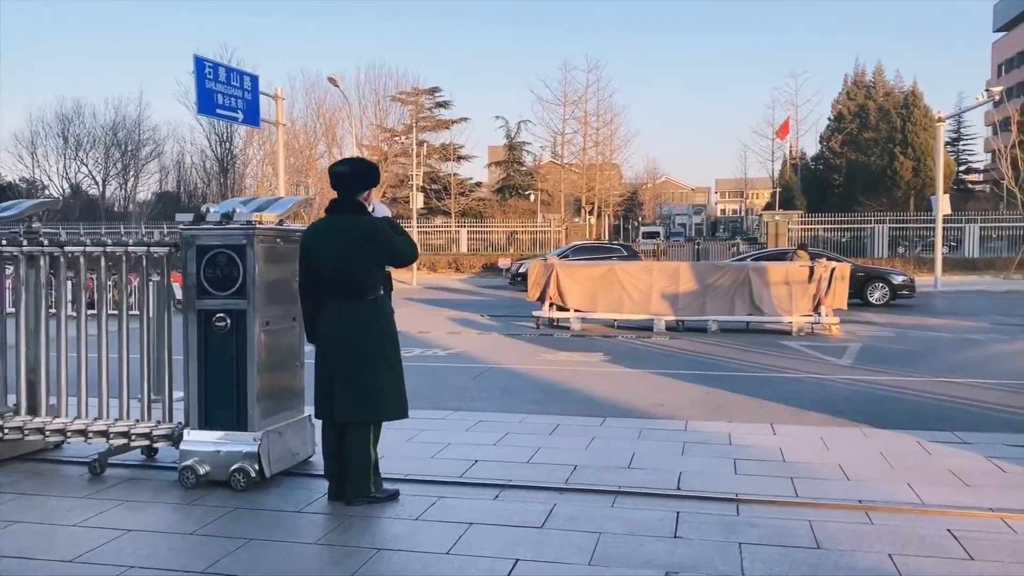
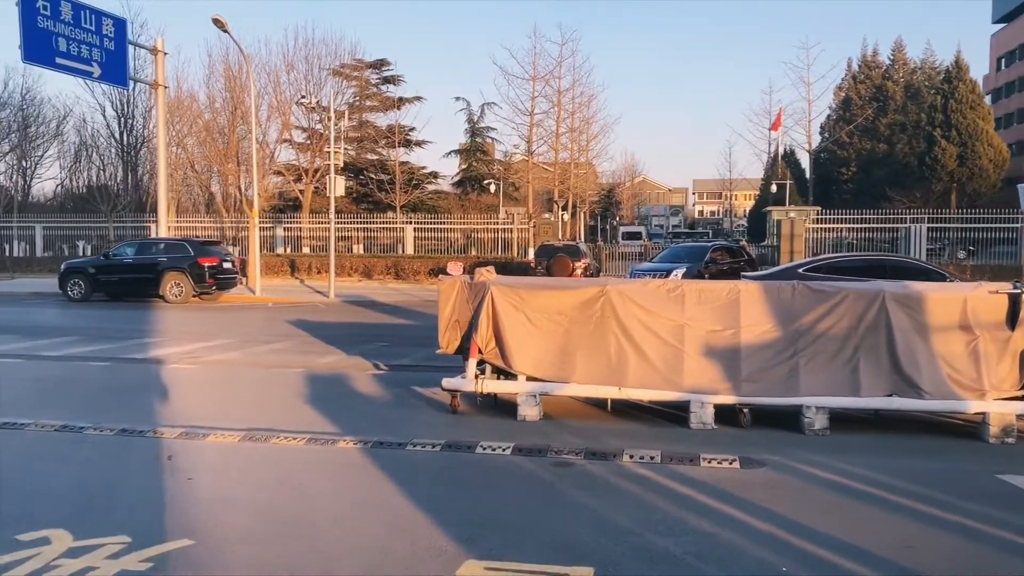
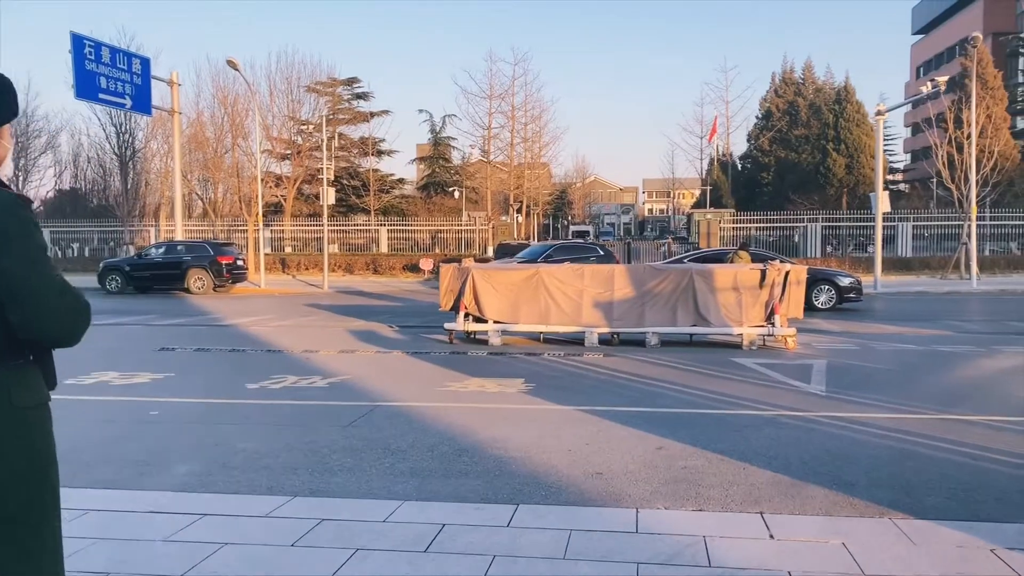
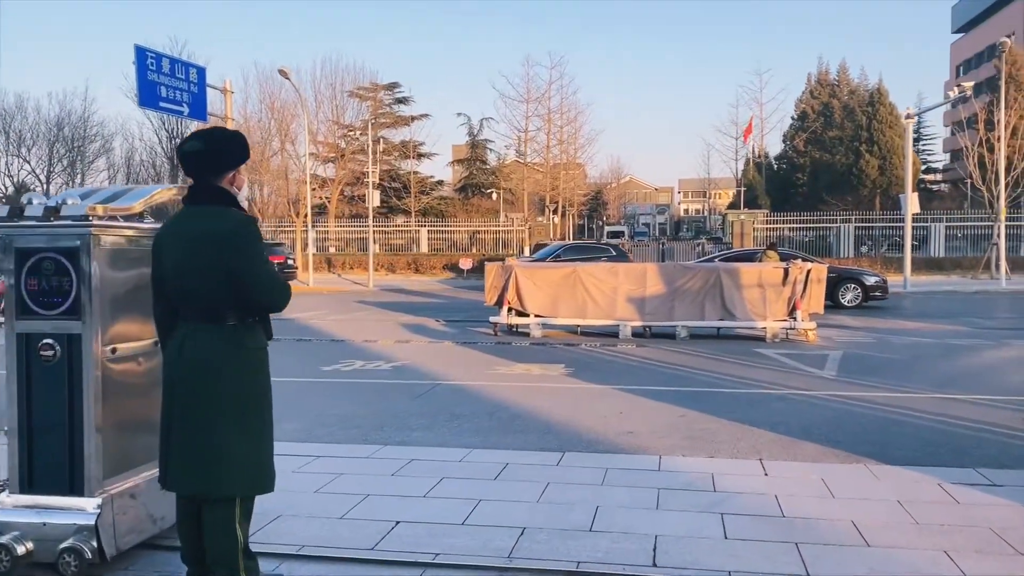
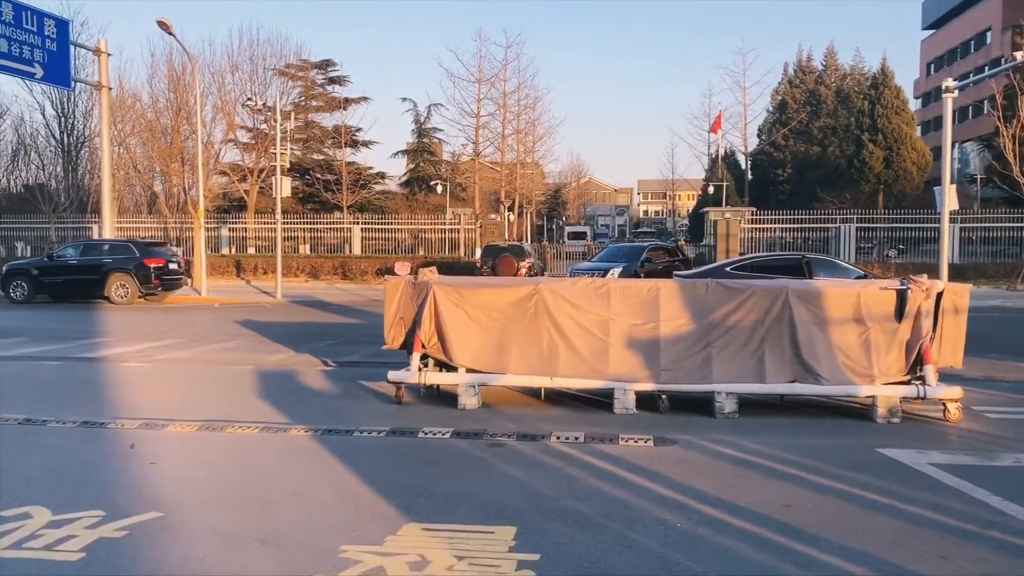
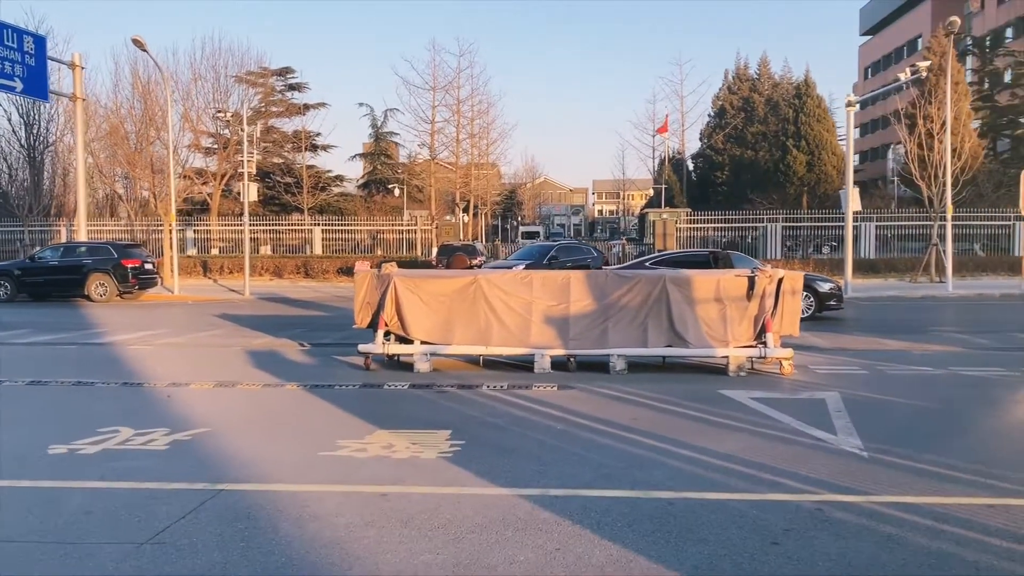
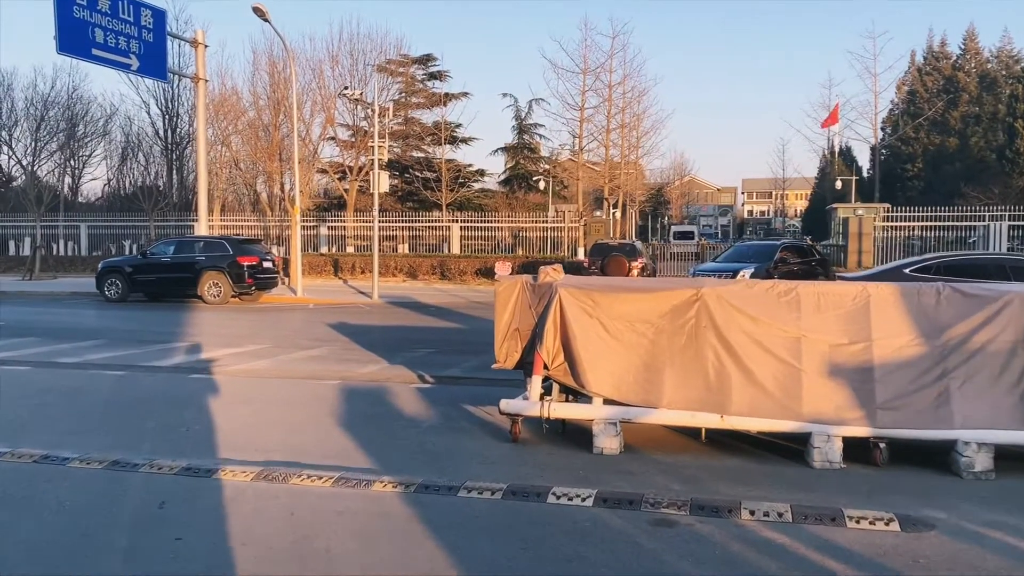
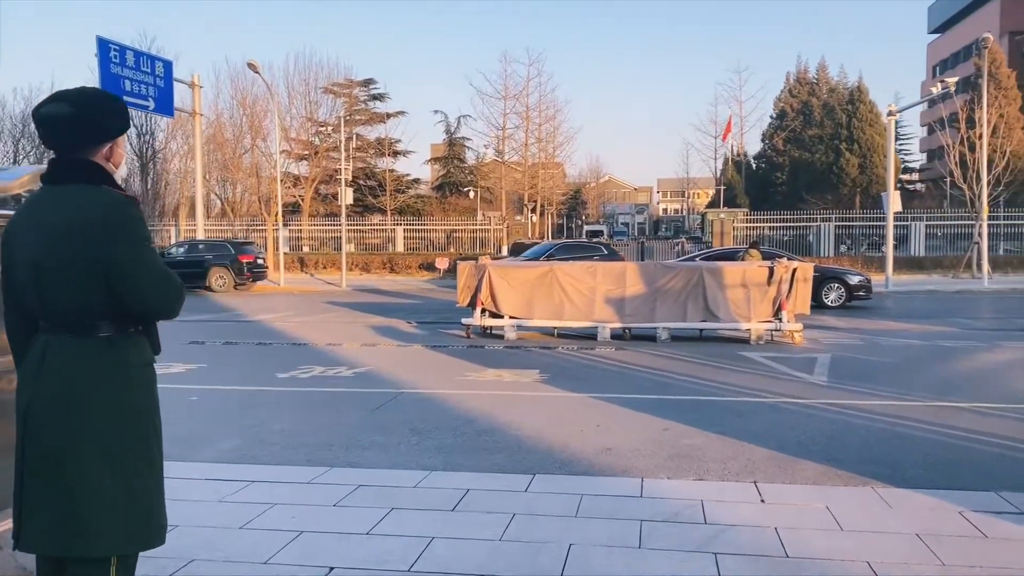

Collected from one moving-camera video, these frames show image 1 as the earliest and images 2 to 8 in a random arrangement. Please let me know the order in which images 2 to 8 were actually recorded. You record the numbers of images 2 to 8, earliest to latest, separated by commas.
4, 8, 3, 6, 5, 2, 7
